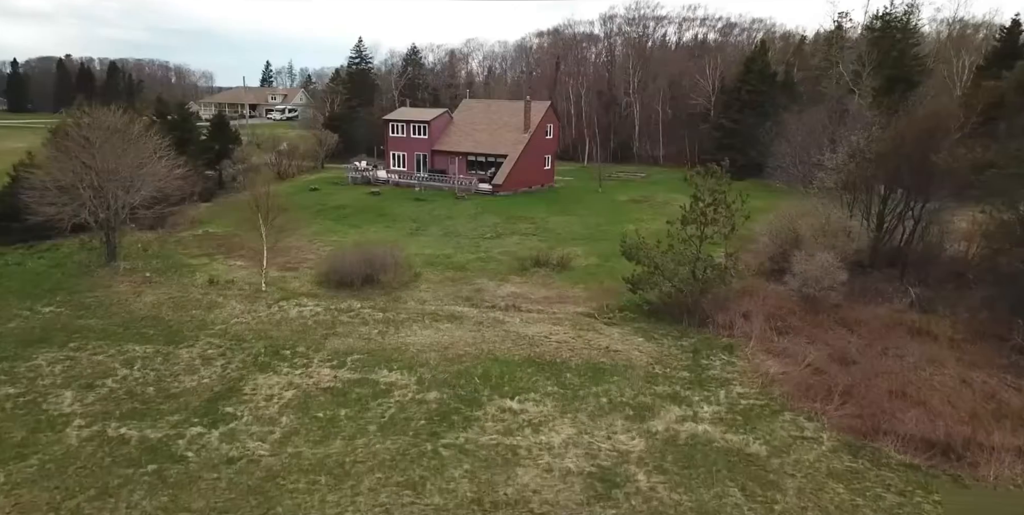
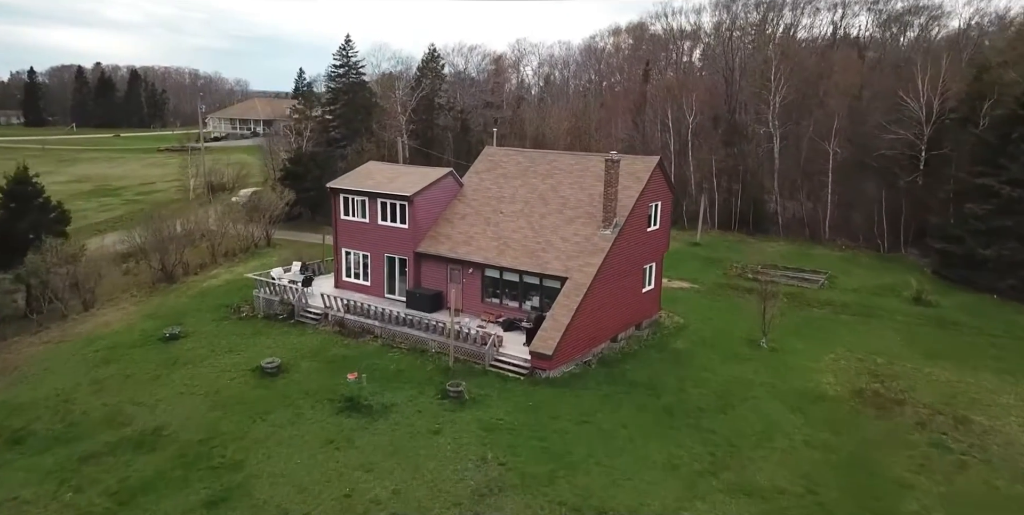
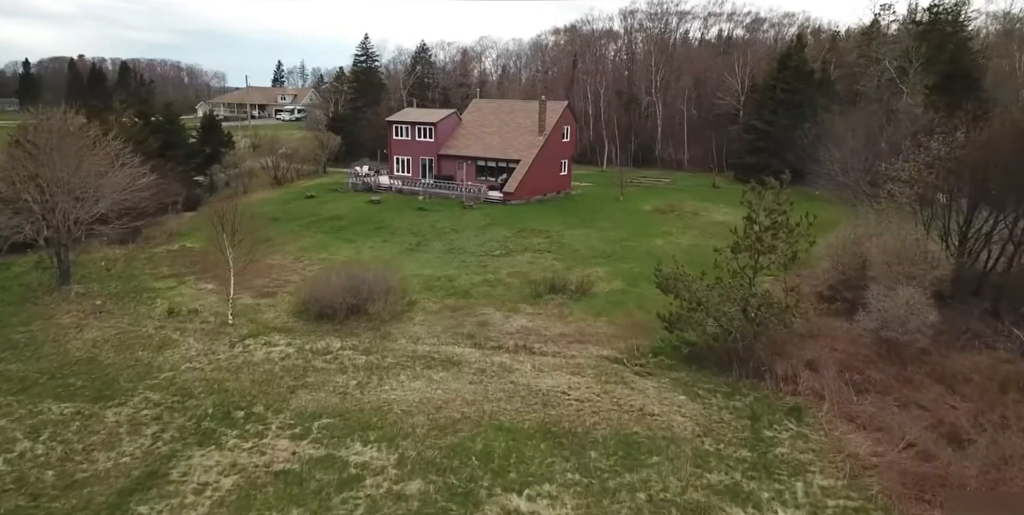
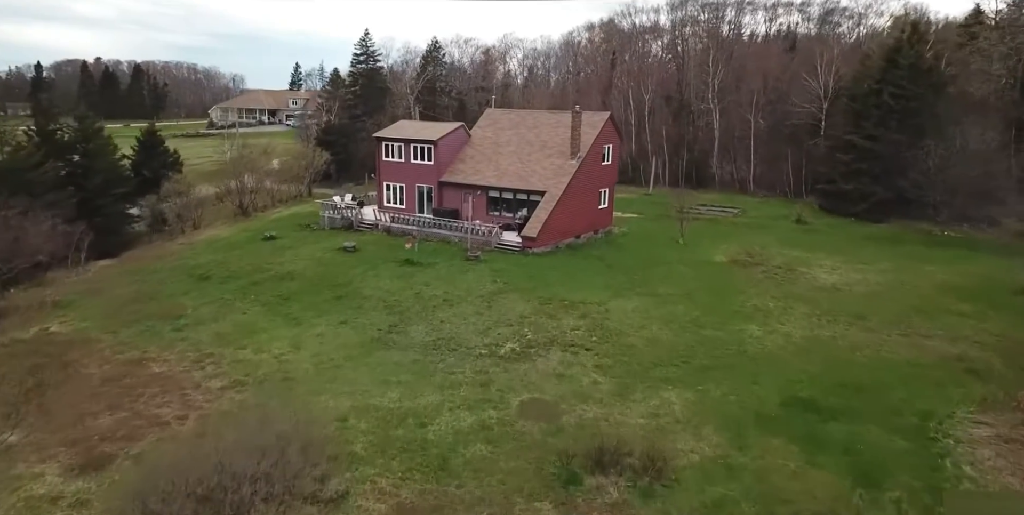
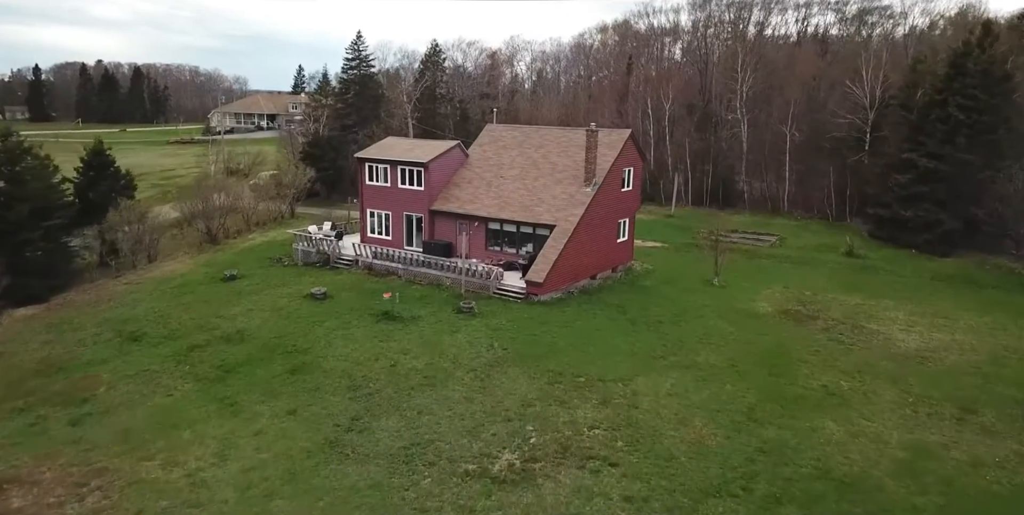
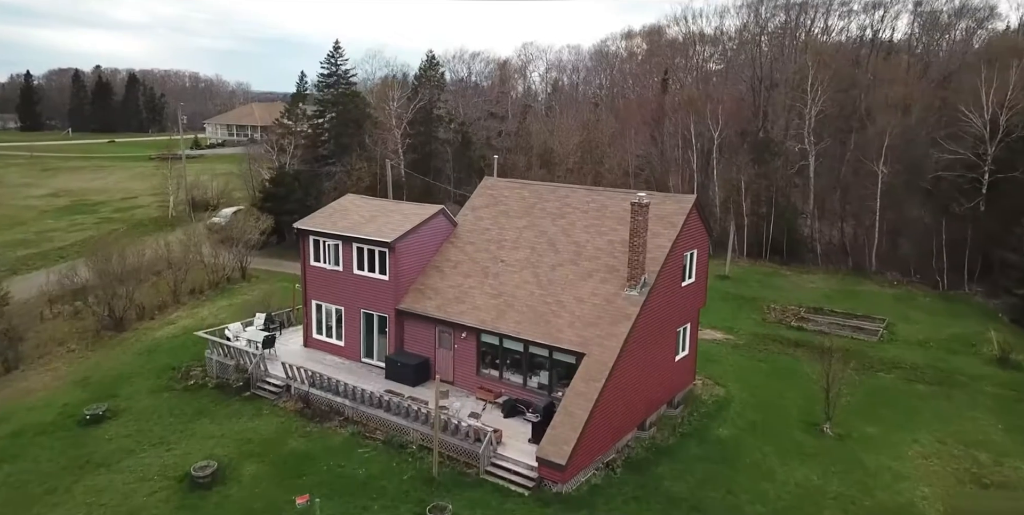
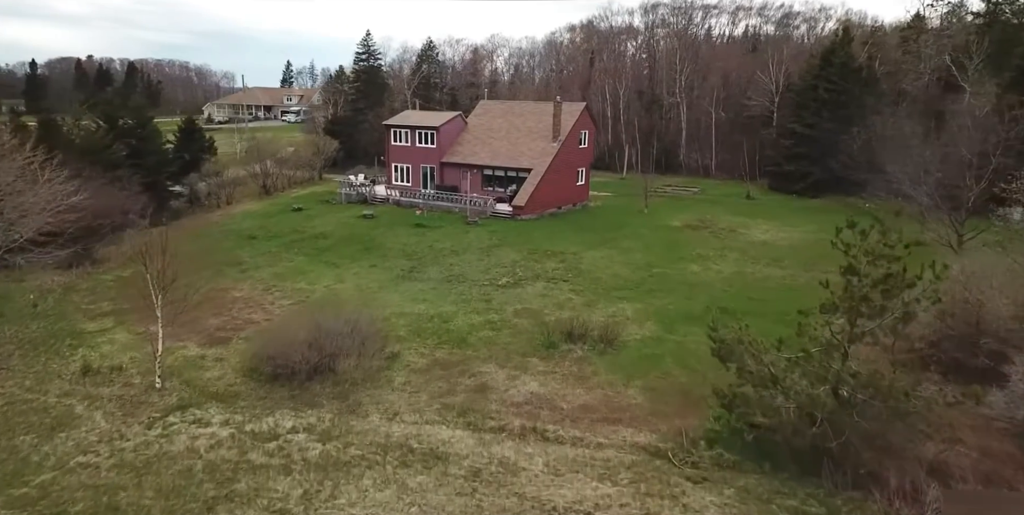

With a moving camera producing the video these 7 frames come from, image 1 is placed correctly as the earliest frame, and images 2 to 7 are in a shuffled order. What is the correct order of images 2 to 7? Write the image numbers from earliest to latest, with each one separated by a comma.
3, 7, 4, 5, 2, 6
